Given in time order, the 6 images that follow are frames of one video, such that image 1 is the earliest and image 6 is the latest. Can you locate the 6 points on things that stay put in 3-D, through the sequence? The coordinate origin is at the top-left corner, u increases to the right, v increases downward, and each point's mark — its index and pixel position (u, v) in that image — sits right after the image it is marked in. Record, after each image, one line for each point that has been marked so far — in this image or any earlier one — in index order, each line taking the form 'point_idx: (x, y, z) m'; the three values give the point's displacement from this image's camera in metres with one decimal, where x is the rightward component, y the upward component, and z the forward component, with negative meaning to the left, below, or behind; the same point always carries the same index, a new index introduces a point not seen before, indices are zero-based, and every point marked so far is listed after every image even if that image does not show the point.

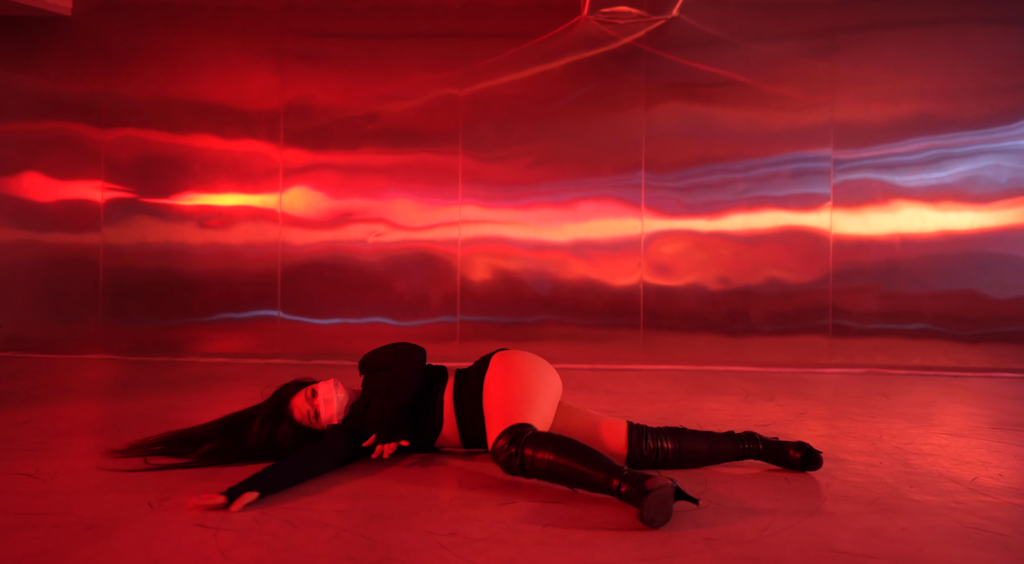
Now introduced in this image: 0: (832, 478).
0: (+1.1, -0.7, +2.2) m
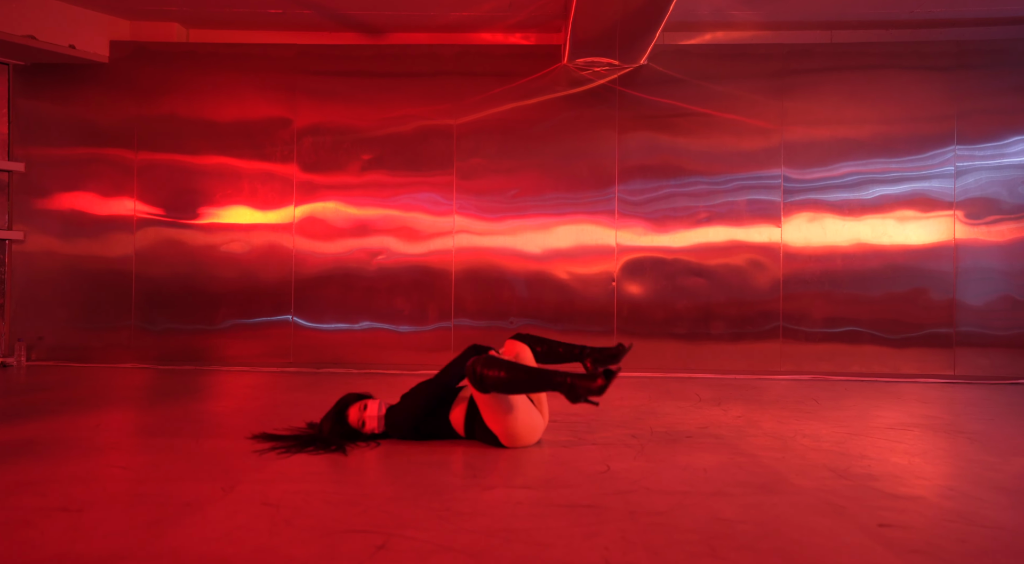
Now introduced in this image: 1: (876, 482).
0: (+1.0, -0.8, +2.9) m
1: (+1.5, -0.8, +2.7) m
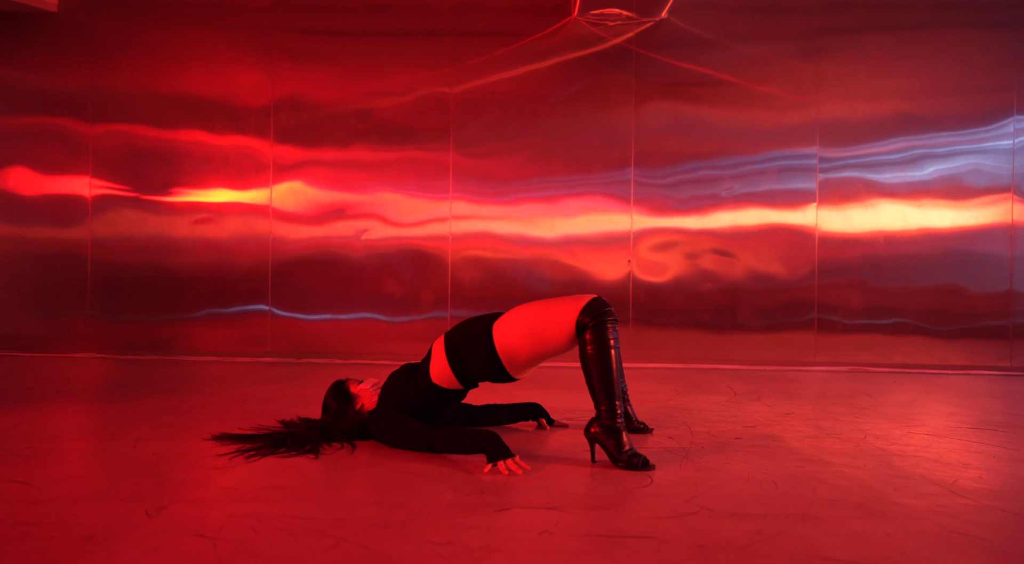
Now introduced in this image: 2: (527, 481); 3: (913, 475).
0: (+1.1, -0.7, +2.3) m
1: (+1.5, -0.7, +2.1) m
2: (+0.1, -0.7, +2.3) m
3: (+1.4, -0.7, +2.4) m
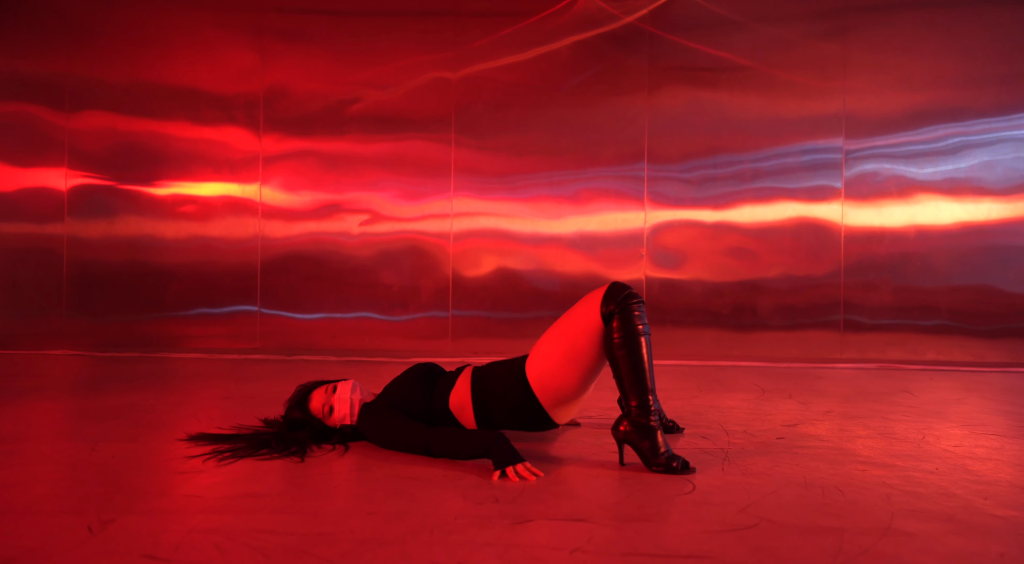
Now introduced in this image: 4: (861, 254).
0: (+1.1, -0.6, +2.0) m
1: (+1.6, -0.6, +1.8) m
2: (+0.1, -0.6, +1.9) m
3: (+1.5, -0.6, +2.1) m
4: (+2.7, +0.2, +5.2) m
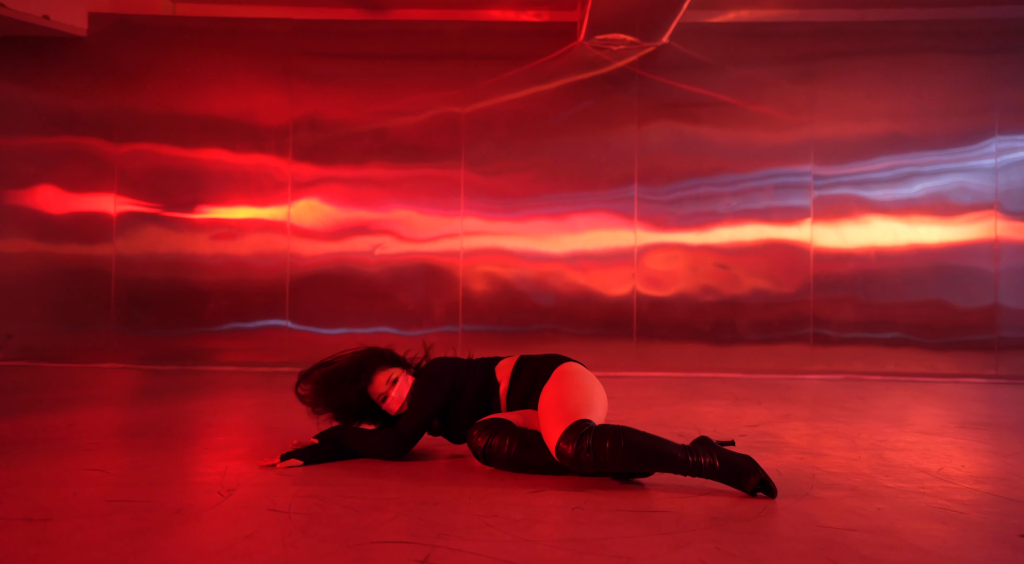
0: (+1.2, -0.7, +2.5) m
1: (+1.7, -0.7, +2.4) m
2: (+0.2, -0.7, +2.5) m
3: (+1.5, -0.7, +2.6) m
4: (+2.7, +0.1, +5.8) m
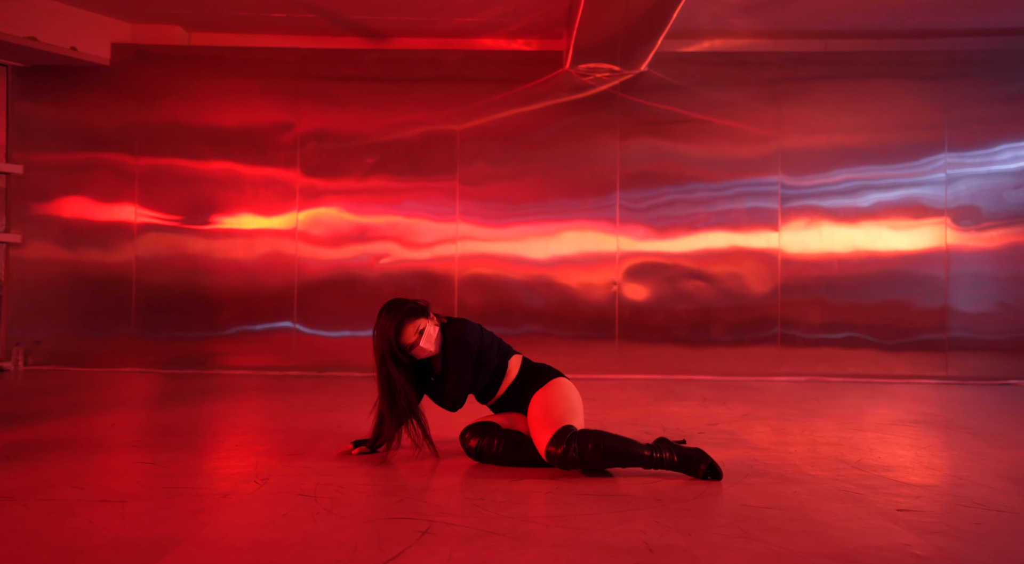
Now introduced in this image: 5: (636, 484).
0: (+1.1, -0.8, +3.0) m
1: (+1.6, -0.8, +2.8) m
2: (+0.1, -0.8, +2.9) m
3: (+1.5, -0.8, +3.1) m
4: (+2.6, 0.0, +6.2) m
5: (+0.5, -0.8, +2.6) m
